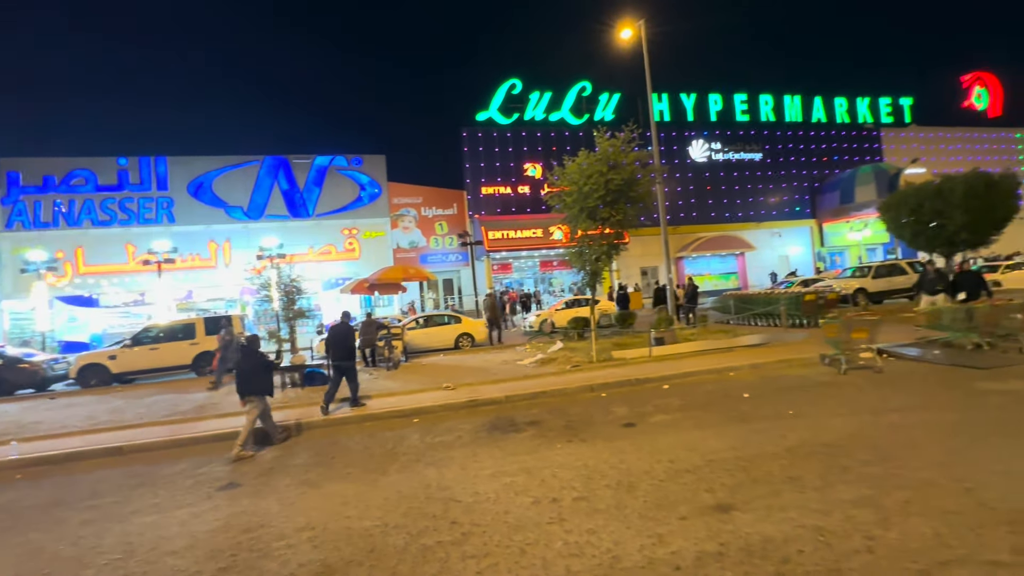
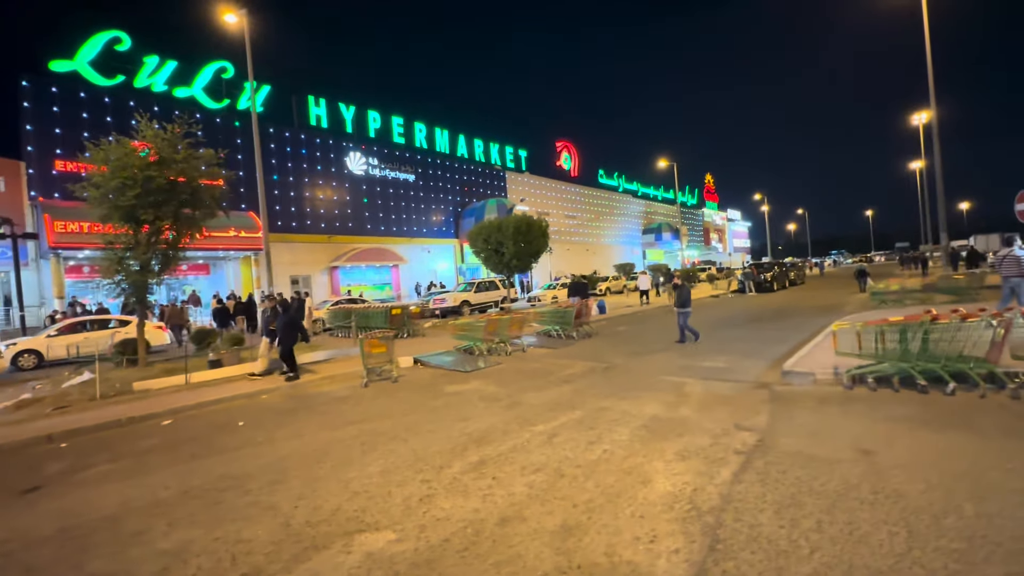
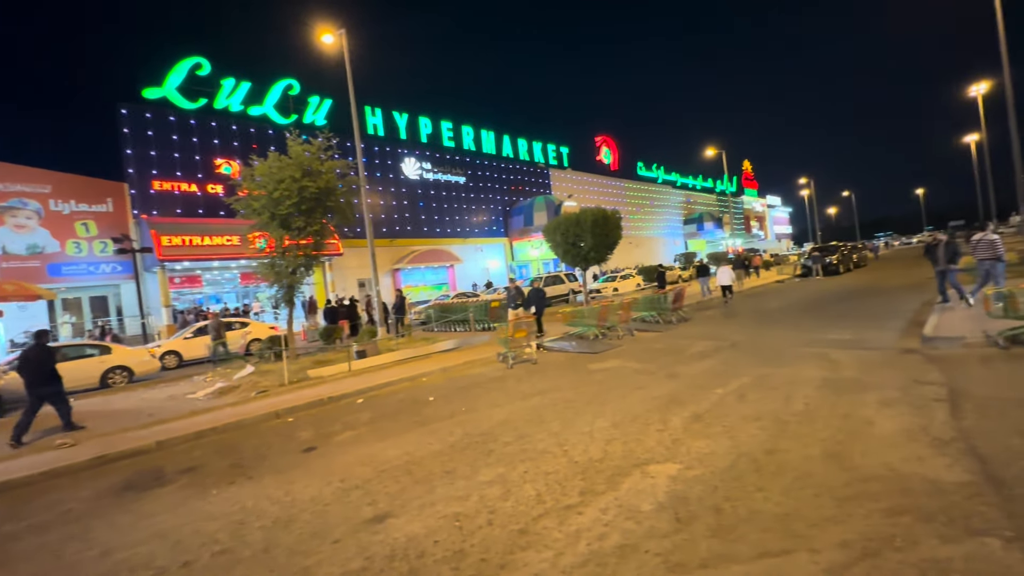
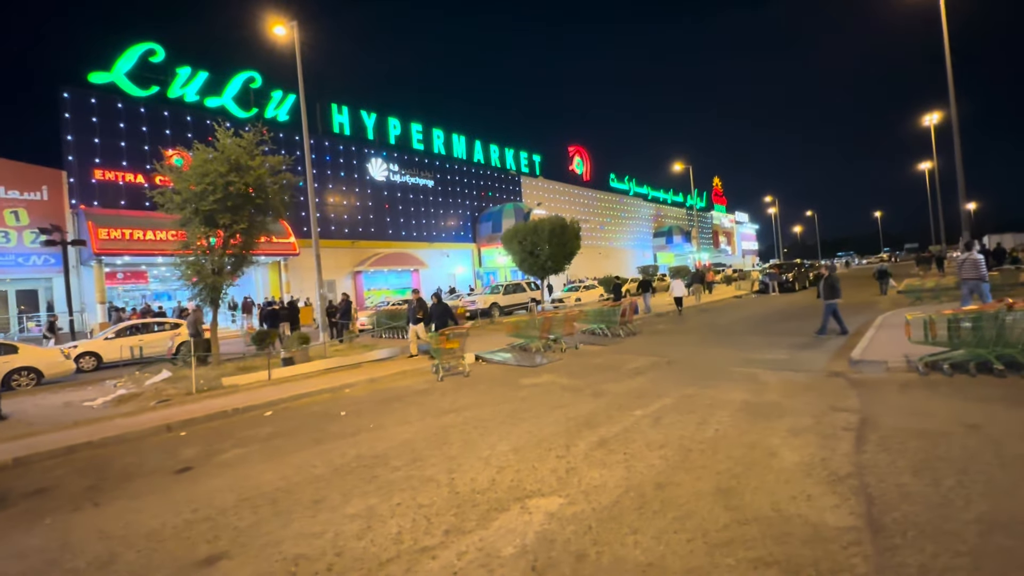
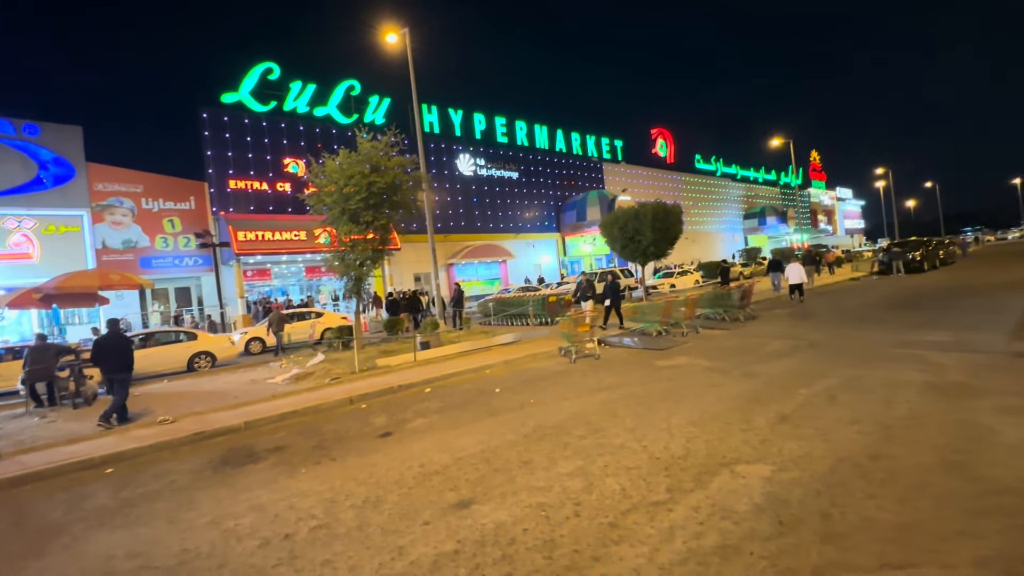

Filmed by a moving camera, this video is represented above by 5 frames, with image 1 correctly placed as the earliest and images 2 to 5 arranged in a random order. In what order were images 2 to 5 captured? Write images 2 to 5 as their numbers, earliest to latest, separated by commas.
5, 3, 4, 2
